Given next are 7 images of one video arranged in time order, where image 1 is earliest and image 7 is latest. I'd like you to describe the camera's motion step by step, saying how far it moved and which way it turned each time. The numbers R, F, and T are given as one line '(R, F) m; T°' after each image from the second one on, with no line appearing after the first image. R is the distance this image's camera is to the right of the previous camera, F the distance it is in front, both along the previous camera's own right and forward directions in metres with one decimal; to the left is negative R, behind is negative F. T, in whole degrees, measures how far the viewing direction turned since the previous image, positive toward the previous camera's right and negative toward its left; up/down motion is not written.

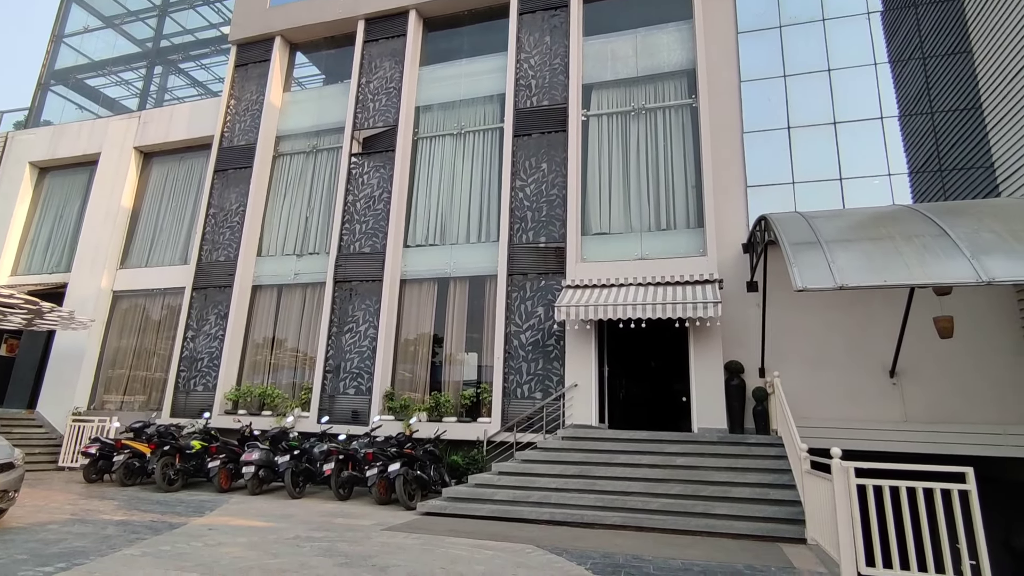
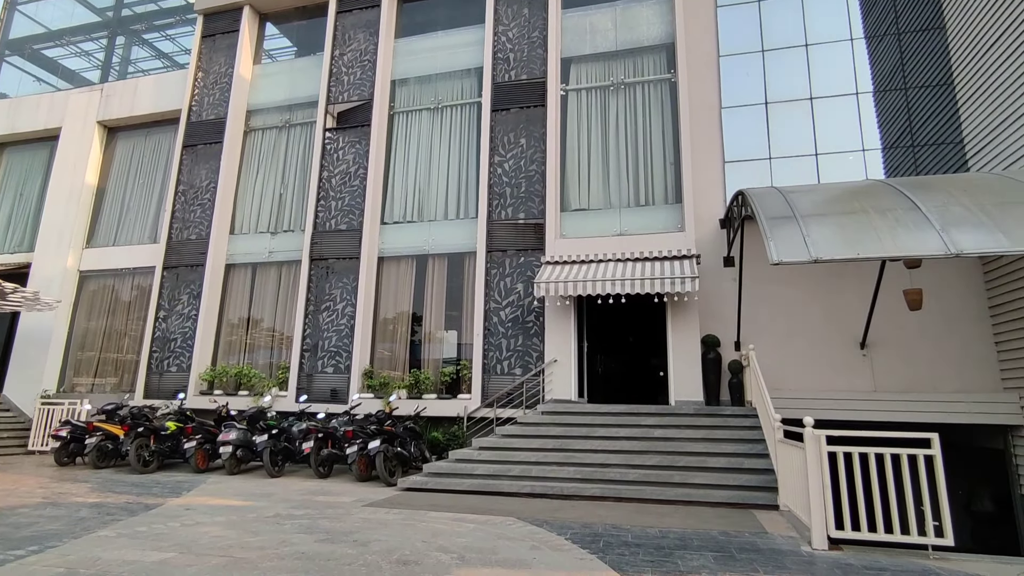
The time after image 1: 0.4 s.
(0.0, 0.0) m; +2°
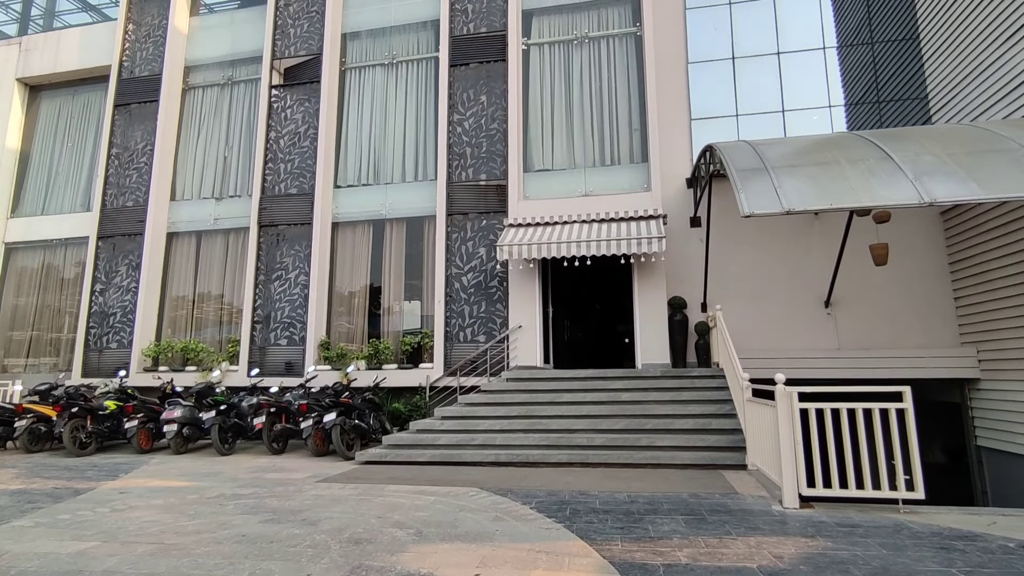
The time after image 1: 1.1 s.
(+0.1, +0.4) m; +3°
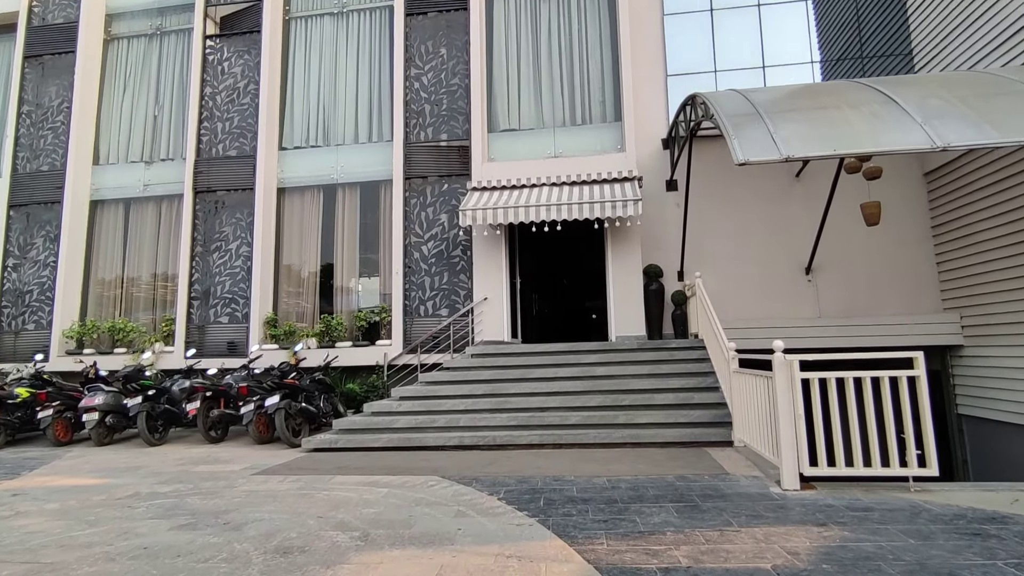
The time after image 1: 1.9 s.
(0.0, +0.8) m; +3°
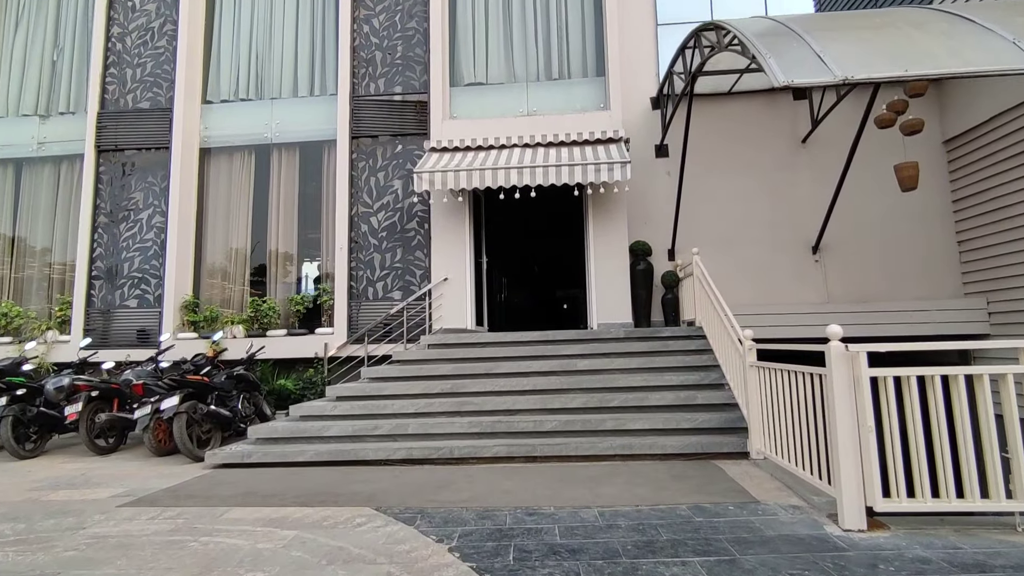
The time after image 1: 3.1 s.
(+0.1, +1.5) m; +3°
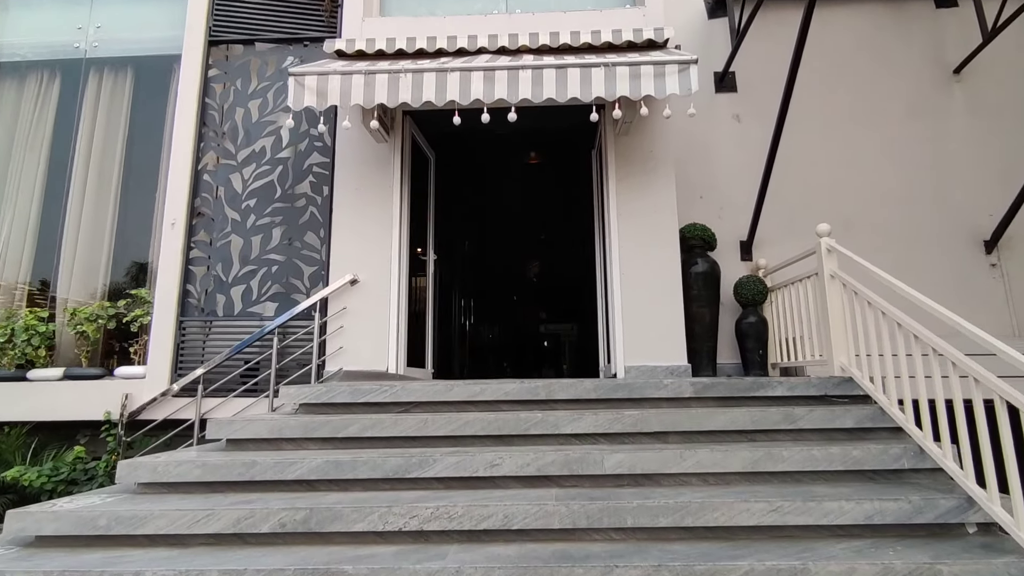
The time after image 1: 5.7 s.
(+0.2, +3.8) m; +2°
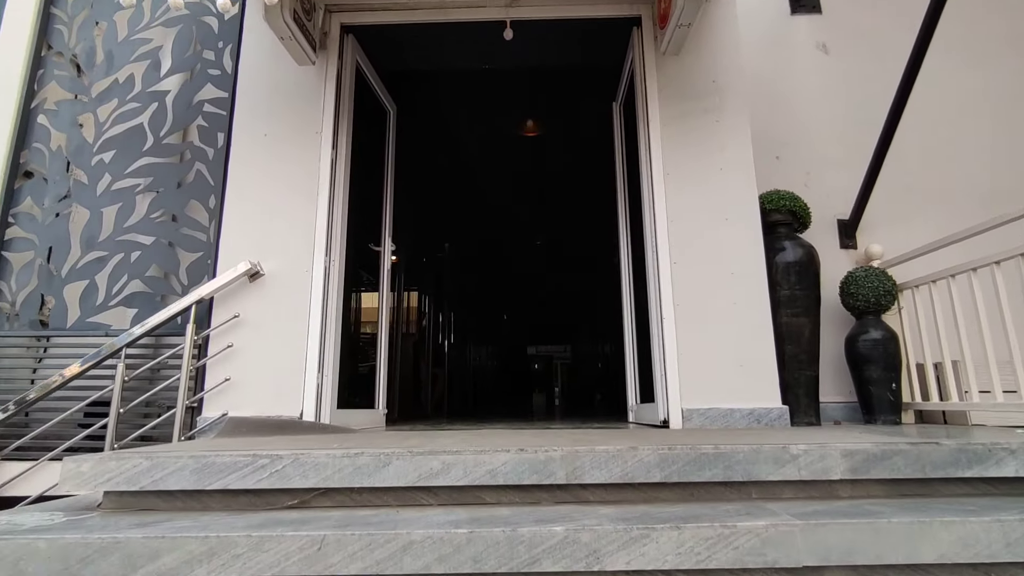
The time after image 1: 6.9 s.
(0.0, +1.7) m; +1°
